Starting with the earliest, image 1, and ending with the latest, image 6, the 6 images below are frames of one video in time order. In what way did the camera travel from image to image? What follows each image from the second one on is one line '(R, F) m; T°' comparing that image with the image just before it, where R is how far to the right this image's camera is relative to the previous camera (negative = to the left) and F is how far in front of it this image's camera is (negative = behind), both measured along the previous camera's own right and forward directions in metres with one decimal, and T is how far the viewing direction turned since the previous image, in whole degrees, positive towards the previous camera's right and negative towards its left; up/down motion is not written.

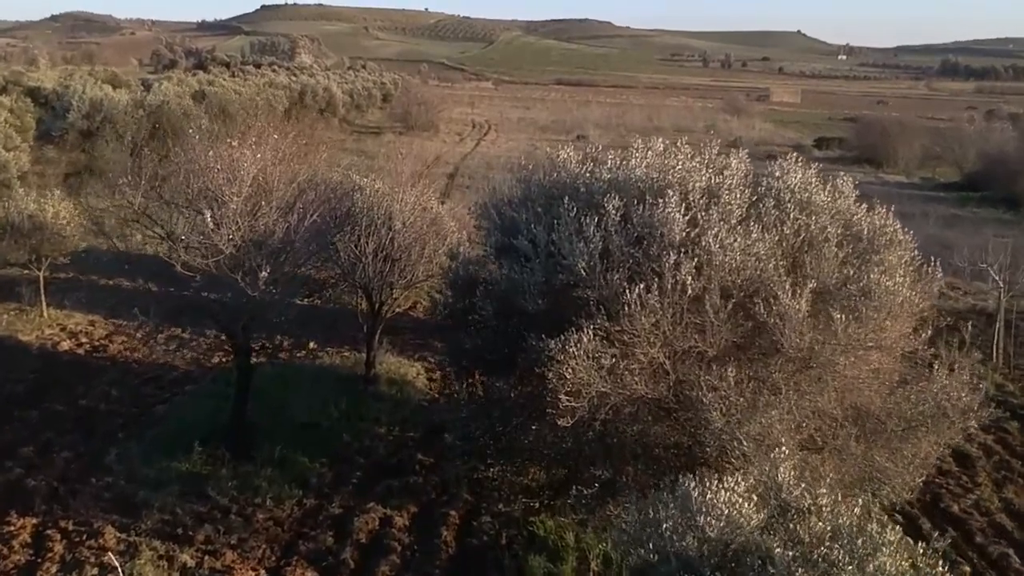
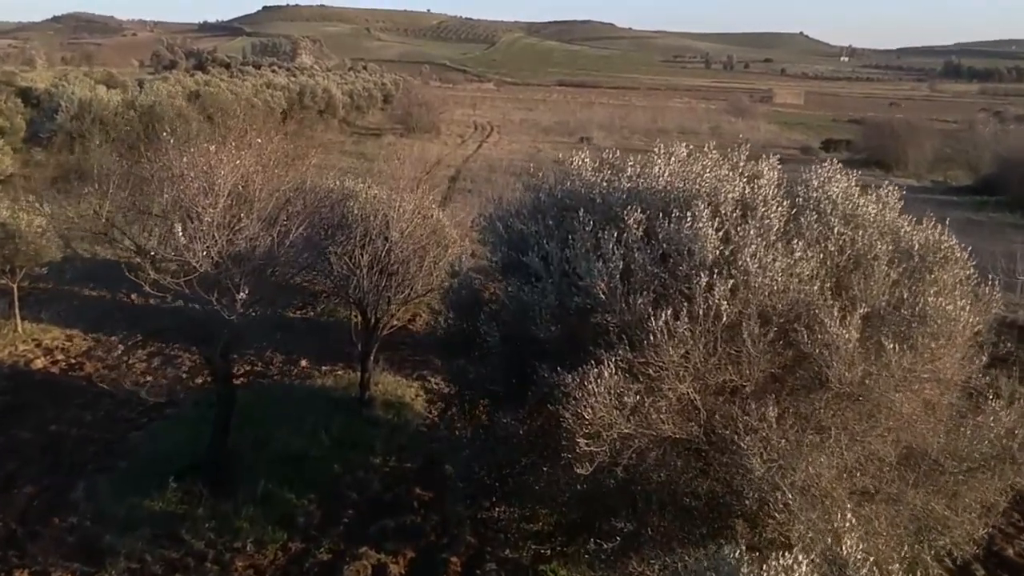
(-0.1, +1.1) m; 0°
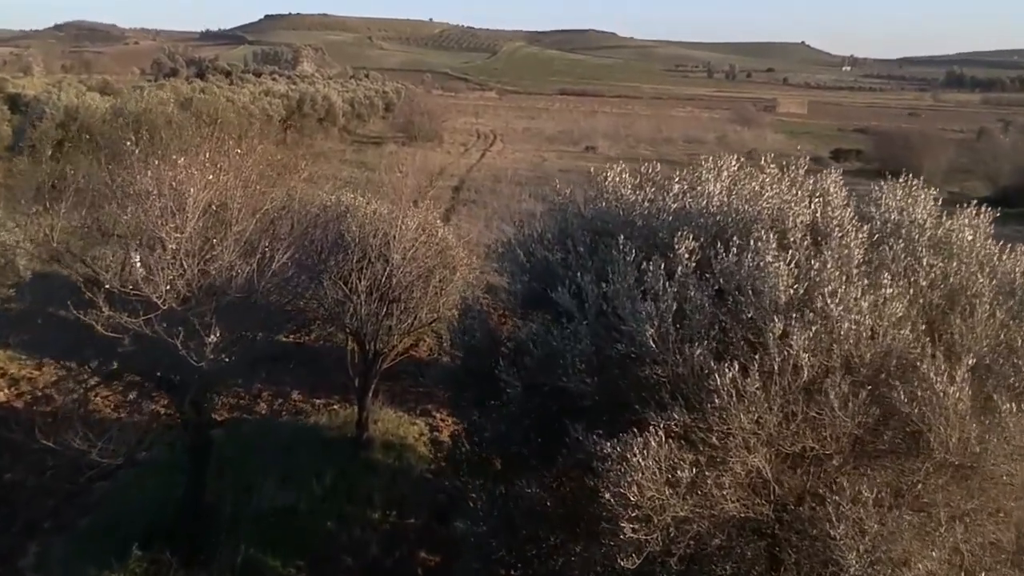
(-0.2, +1.5) m; 0°
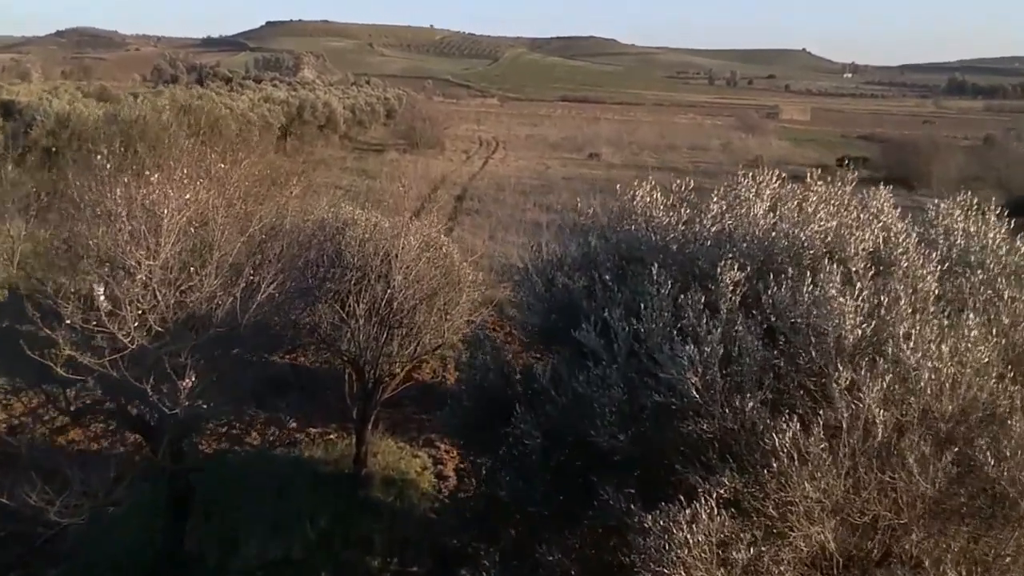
(-0.1, +0.9) m; 0°
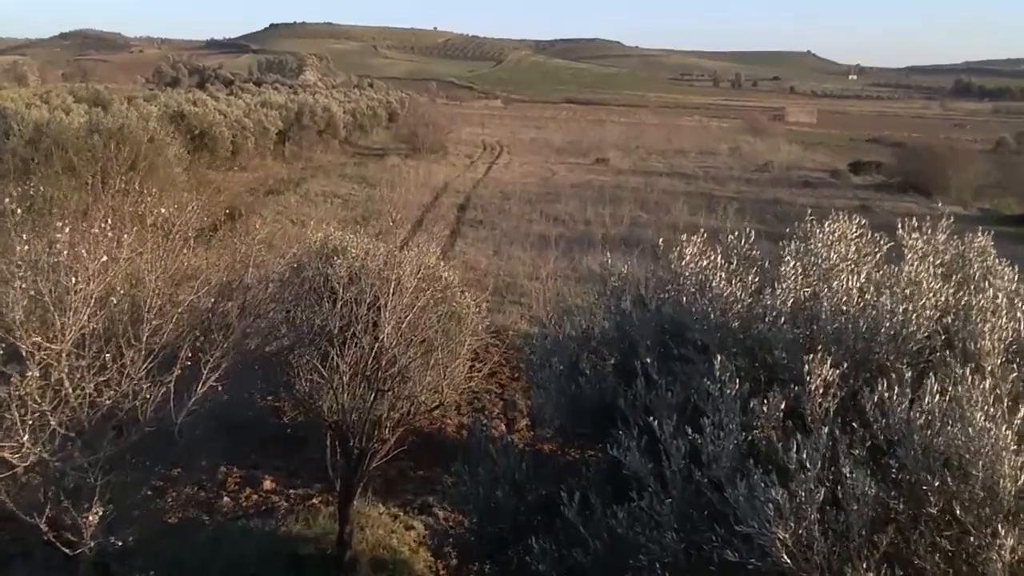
(-0.1, +1.6) m; 0°
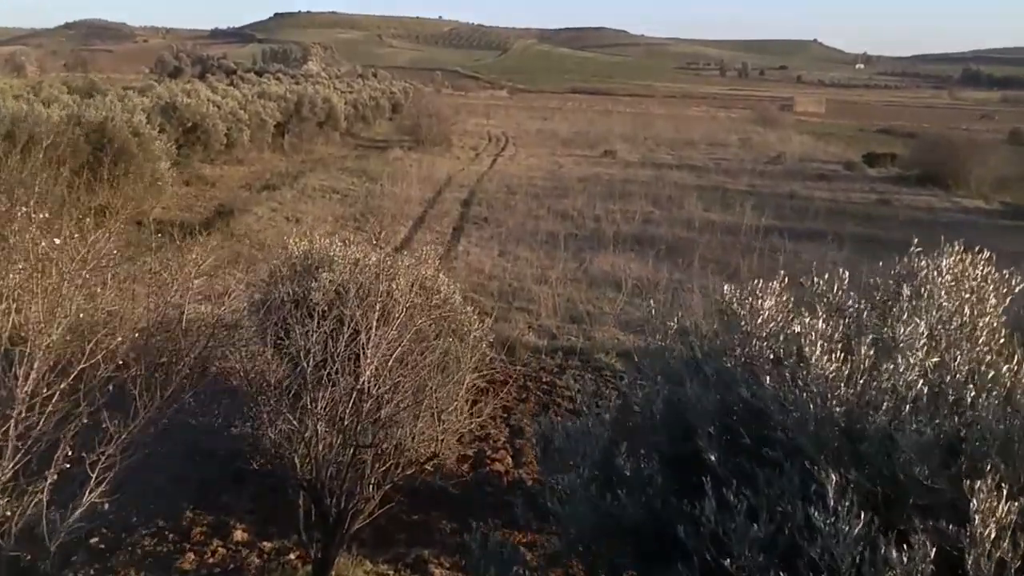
(0.0, +1.6) m; 0°
